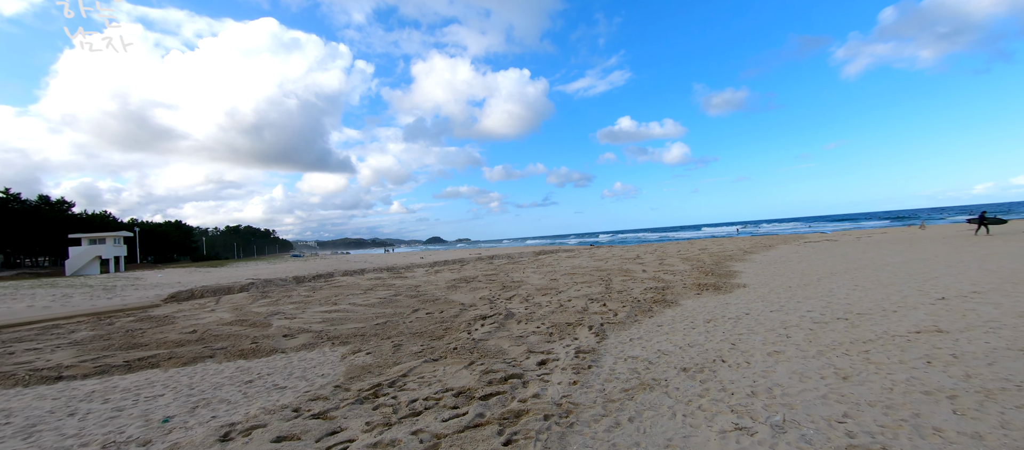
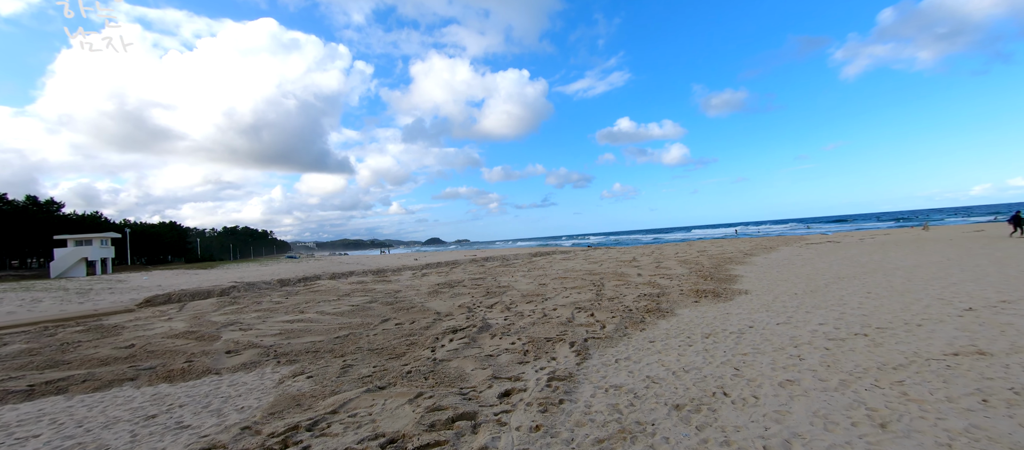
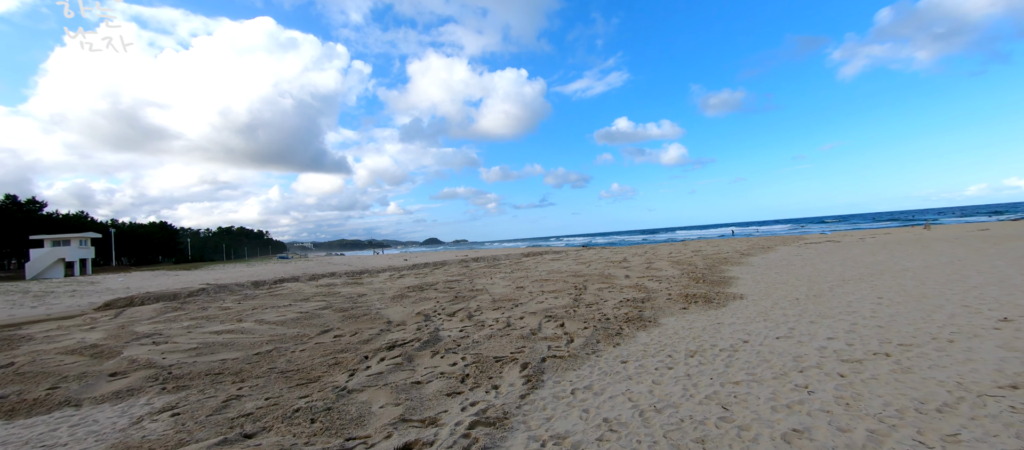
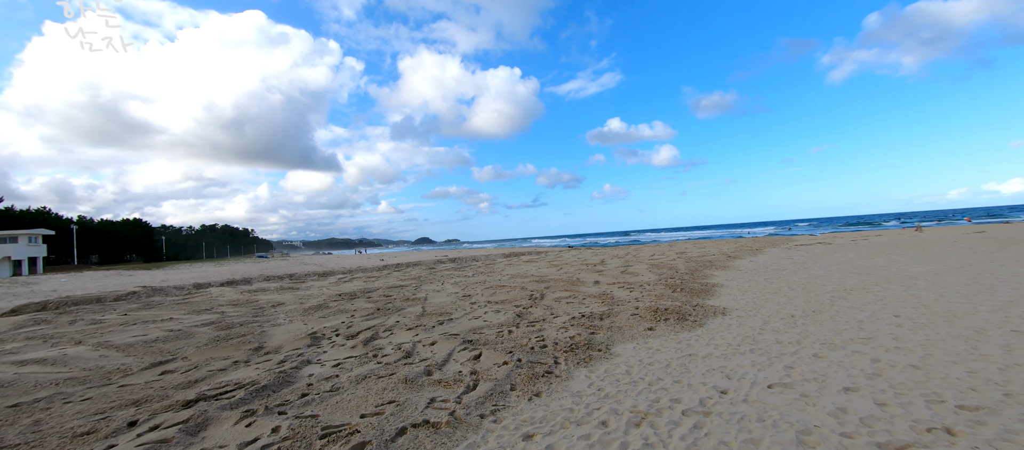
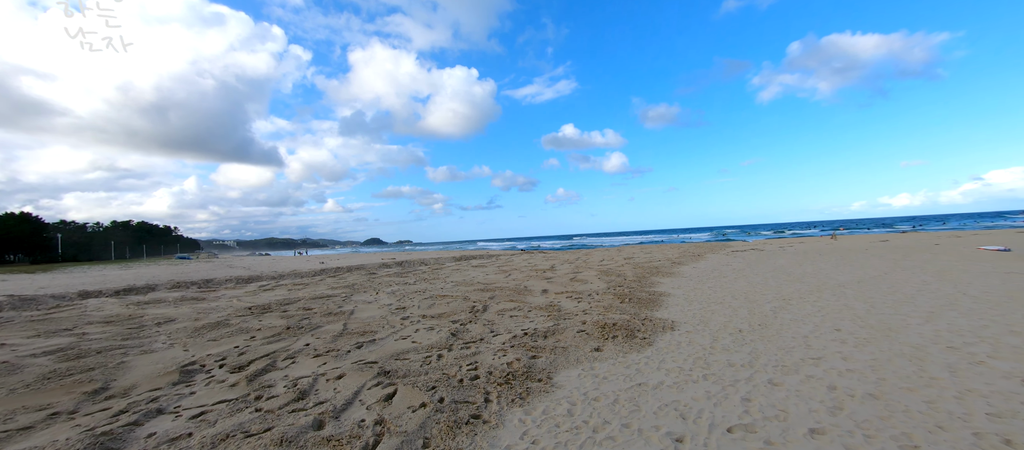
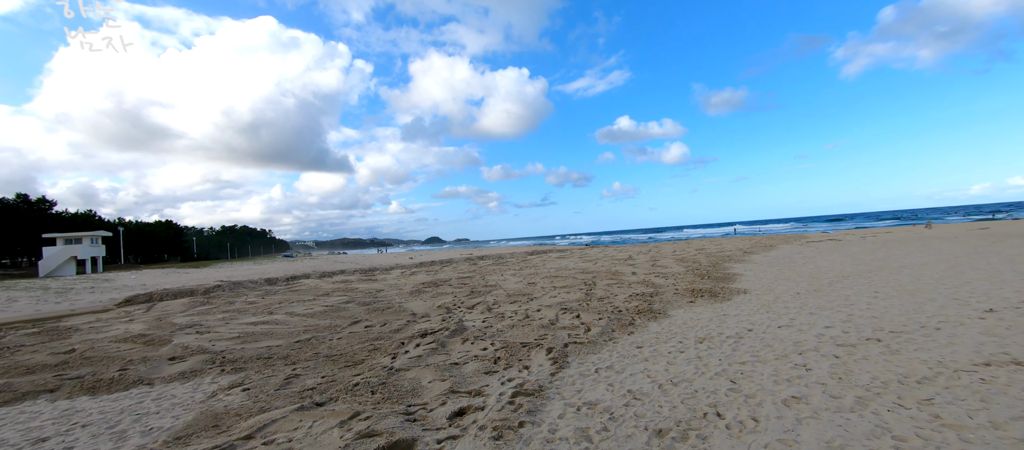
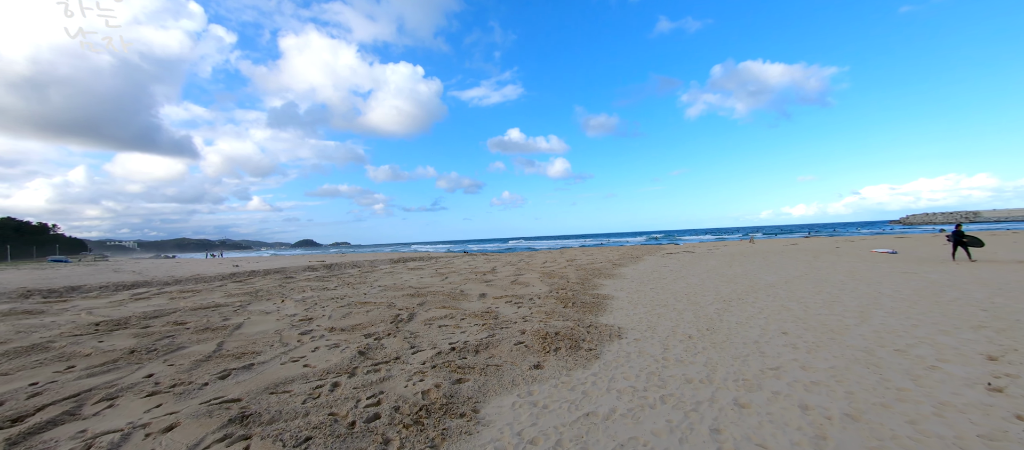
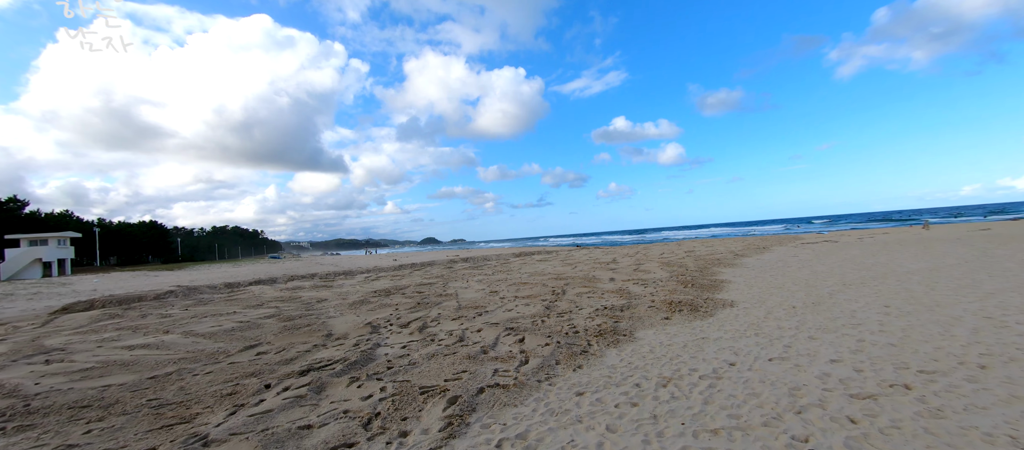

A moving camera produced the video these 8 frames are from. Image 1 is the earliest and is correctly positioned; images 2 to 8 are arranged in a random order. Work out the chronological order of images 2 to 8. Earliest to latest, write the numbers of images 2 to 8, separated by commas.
2, 6, 3, 8, 4, 5, 7
